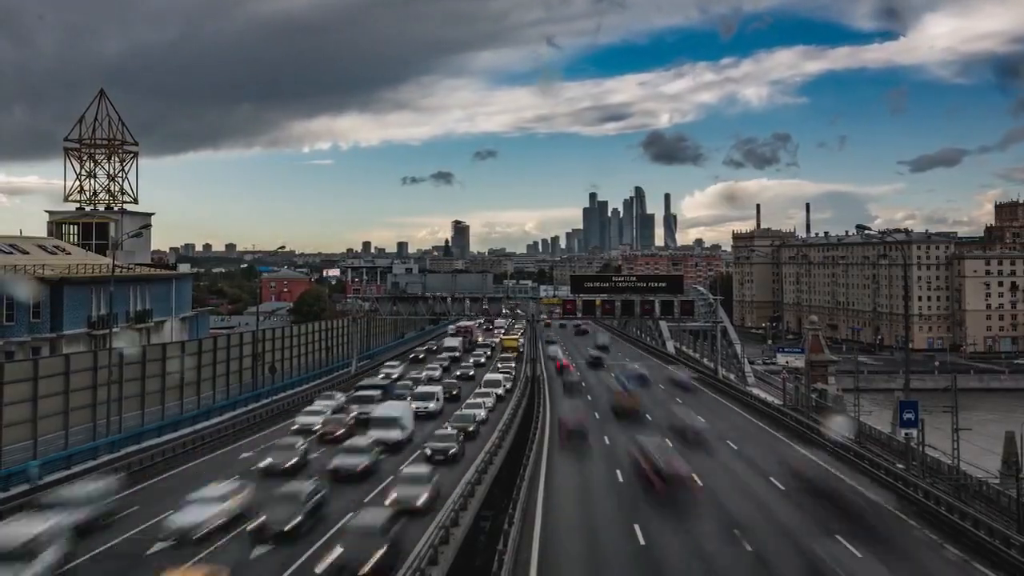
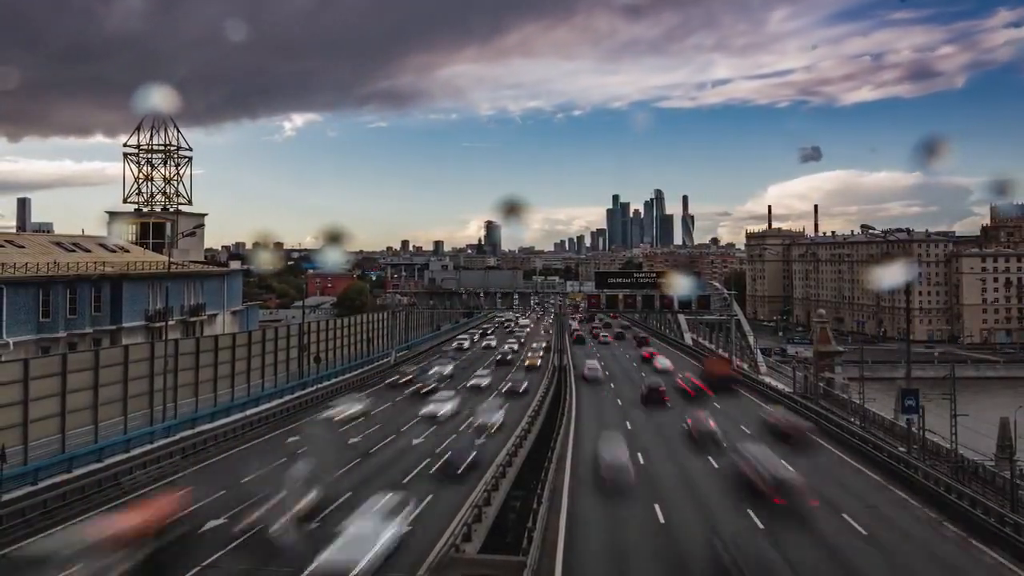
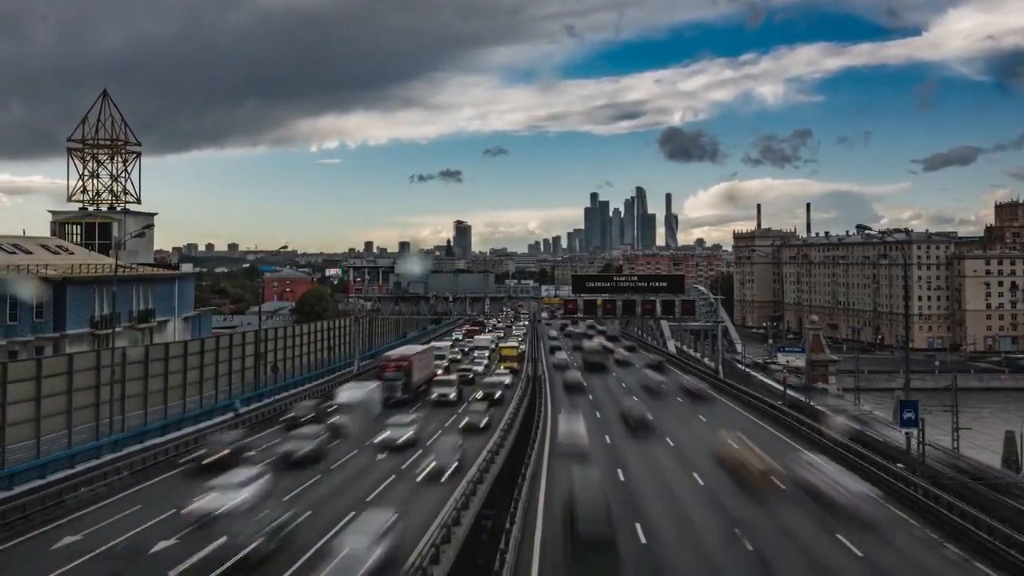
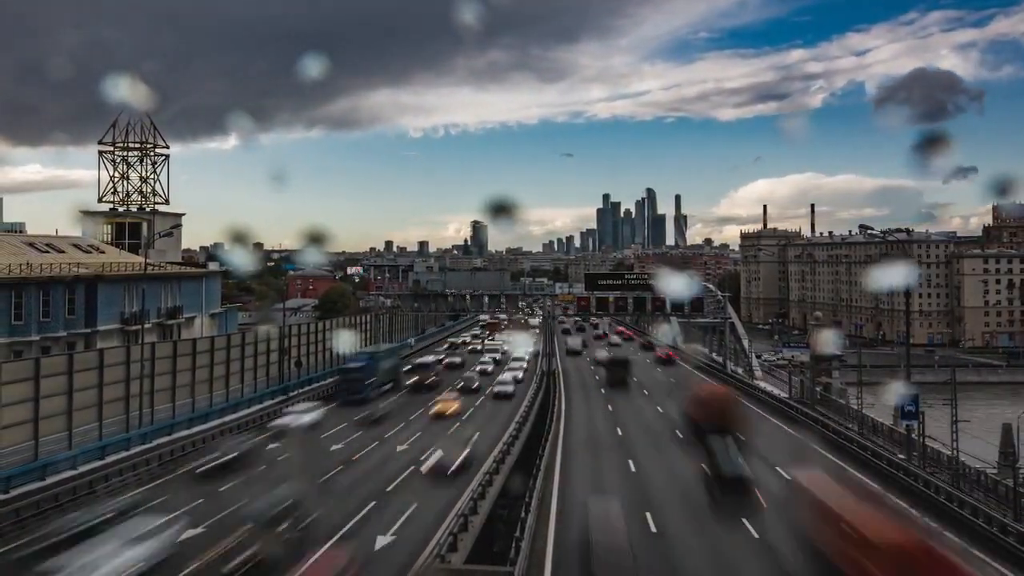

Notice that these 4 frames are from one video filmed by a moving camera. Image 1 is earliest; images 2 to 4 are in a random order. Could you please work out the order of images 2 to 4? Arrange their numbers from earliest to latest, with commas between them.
3, 4, 2
